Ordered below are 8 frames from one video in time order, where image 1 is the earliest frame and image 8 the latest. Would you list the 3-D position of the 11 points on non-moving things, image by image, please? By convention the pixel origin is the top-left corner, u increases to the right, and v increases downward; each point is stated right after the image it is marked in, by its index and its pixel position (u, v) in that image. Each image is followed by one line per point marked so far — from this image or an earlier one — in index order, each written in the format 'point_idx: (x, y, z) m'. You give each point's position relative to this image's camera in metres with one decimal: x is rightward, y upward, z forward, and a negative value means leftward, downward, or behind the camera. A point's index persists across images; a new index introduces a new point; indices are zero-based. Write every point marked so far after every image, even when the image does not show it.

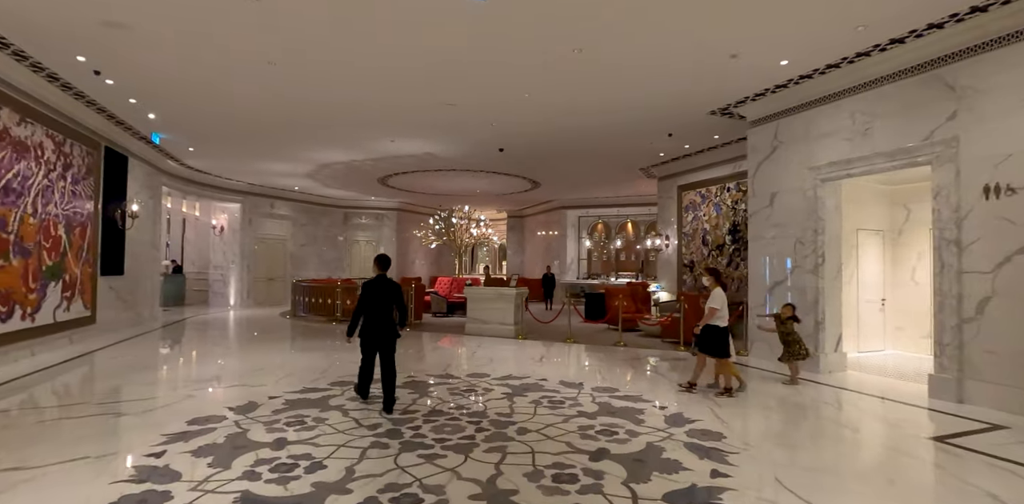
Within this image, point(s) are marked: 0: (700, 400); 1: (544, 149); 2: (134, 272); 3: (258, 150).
0: (+2.0, -1.5, +5.4) m
1: (+0.7, +2.1, +10.5) m
2: (-7.6, -0.4, +10.4) m
3: (-5.3, +2.2, +10.9) m
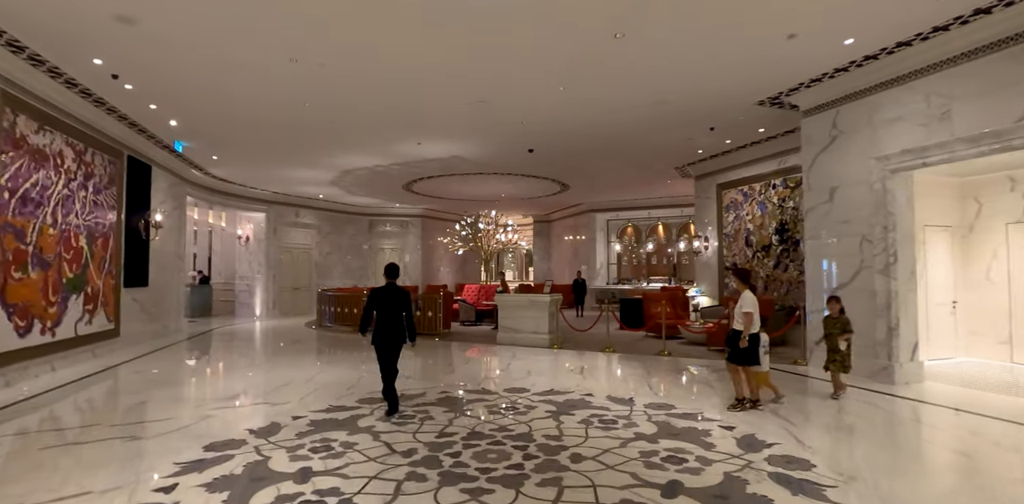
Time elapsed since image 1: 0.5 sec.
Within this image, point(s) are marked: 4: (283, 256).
0: (+2.4, -1.5, +4.8) m
1: (+1.2, +2.0, +10.1) m
2: (-7.0, -0.6, +10.2) m
3: (-4.7, +2.0, +10.7) m
4: (-7.0, -0.1, +15.7) m
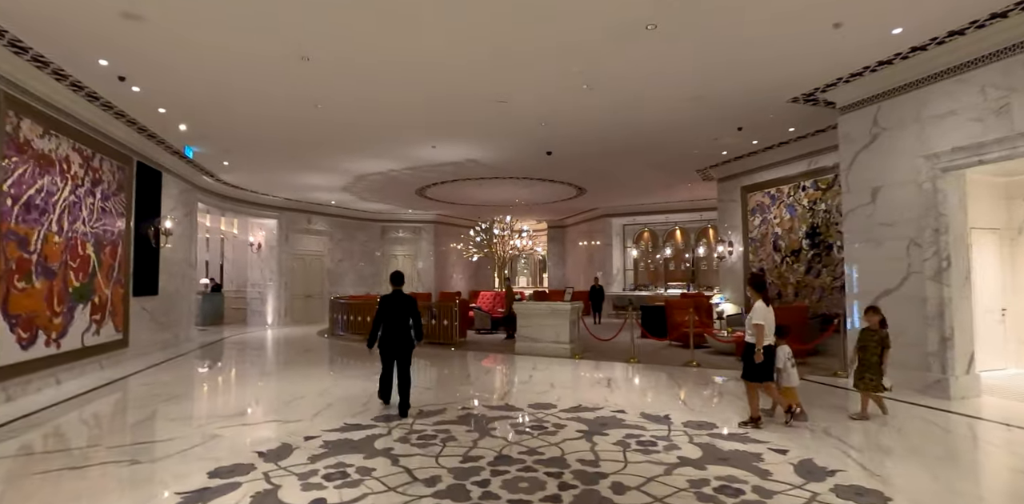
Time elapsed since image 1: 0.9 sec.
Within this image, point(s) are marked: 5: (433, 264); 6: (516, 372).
0: (+2.6, -1.6, +4.4) m
1: (+1.6, +1.9, +9.7) m
2: (-6.6, -0.8, +10.0) m
3: (-4.4, +1.8, +10.4) m
4: (-6.5, -0.3, +15.5) m
5: (-2.8, -0.4, +18.2) m
6: (+0.1, -1.8, +7.8) m
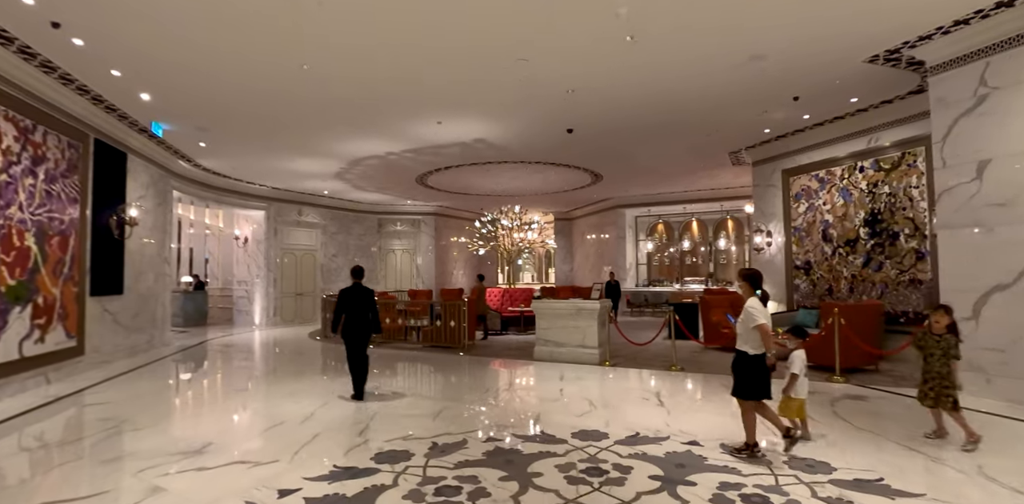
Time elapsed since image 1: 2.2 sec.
0: (+2.9, -1.5, +3.3) m
1: (+1.8, +2.1, +8.5) m
2: (-6.4, -0.7, +8.8) m
3: (-4.1, +1.9, +9.2) m
4: (-6.3, -0.2, +14.3) m
5: (-2.6, -0.2, +17.0) m
6: (+0.3, -1.7, +6.6) m
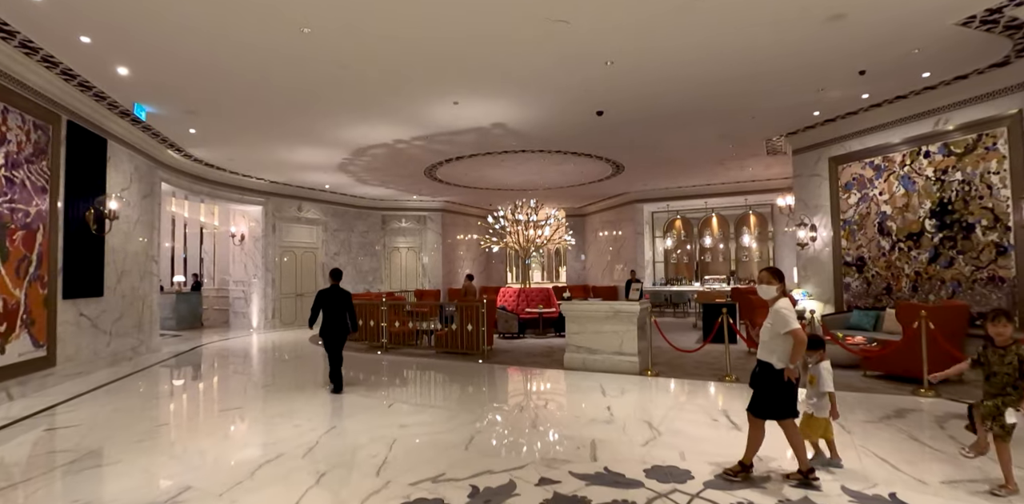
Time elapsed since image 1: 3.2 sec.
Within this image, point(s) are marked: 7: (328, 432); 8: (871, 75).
0: (+3.3, -1.4, +2.4) m
1: (+2.2, +2.2, +7.7) m
2: (-6.0, -0.6, +8.0) m
3: (-3.8, +2.0, +8.4) m
4: (-5.9, -0.1, +13.5) m
5: (-2.2, -0.2, +16.2) m
6: (+0.7, -1.6, +5.8) m
7: (-1.6, -1.6, +4.5) m
8: (+4.5, +2.2, +6.6) m
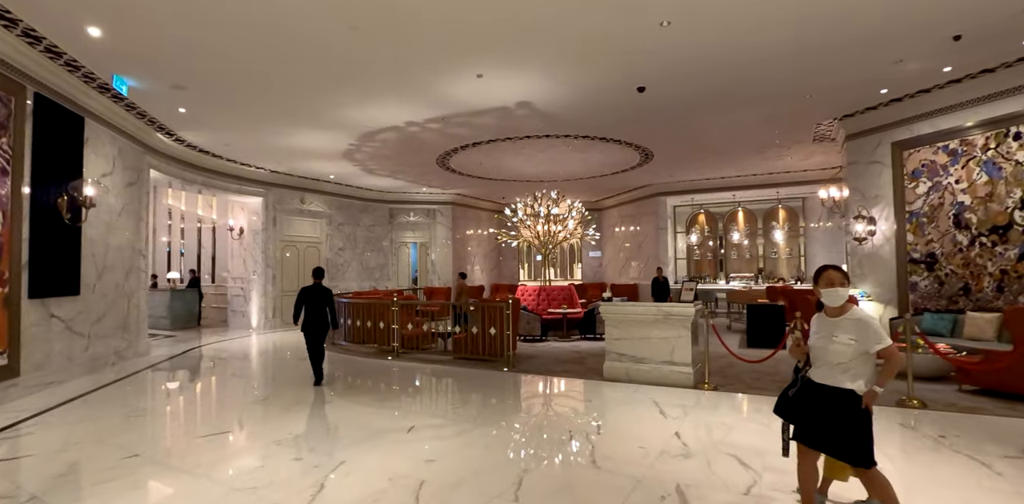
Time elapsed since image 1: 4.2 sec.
0: (+3.7, -1.4, +1.6) m
1: (+2.6, +2.2, +6.8) m
2: (-5.6, -0.5, +7.1) m
3: (-3.4, +2.1, +7.5) m
4: (-5.5, 0.0, +12.6) m
5: (-1.8, 0.0, +15.3) m
6: (+1.1, -1.5, +4.9) m
7: (-1.2, -1.5, +3.7) m
8: (+4.9, +2.3, +5.7) m
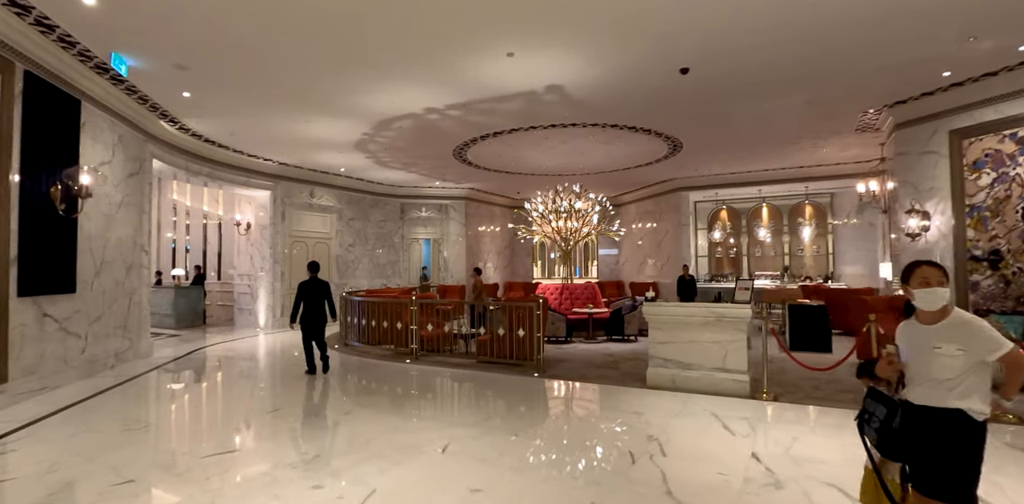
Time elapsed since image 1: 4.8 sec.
0: (+4.0, -1.4, +1.0) m
1: (+3.0, +2.3, +6.2) m
2: (-5.2, -0.5, +6.6) m
3: (-3.0, +2.2, +7.0) m
4: (-5.1, +0.1, +12.1) m
5: (-1.4, 0.0, +14.8) m
6: (+1.4, -1.5, +4.4) m
7: (-0.9, -1.5, +3.1) m
8: (+5.3, +2.3, +5.1) m
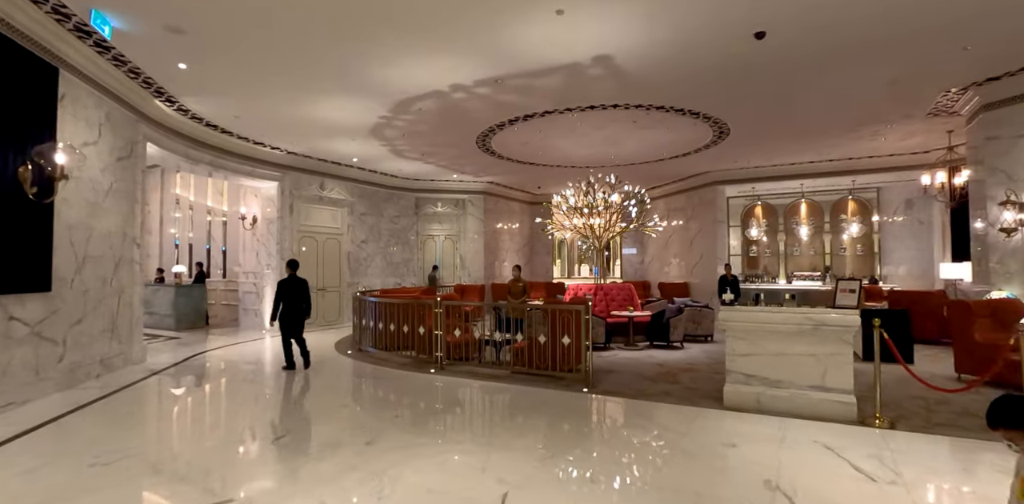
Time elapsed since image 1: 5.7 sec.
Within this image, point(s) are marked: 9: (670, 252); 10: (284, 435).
0: (+4.4, -1.3, +0.1) m
1: (+3.4, +2.3, +5.3) m
2: (-4.8, -0.4, +5.8) m
3: (-2.5, +2.2, +6.1) m
4: (-4.6, +0.2, +11.3) m
5: (-0.8, +0.1, +13.9) m
6: (+1.9, -1.4, +3.5) m
7: (-0.5, -1.4, +2.3) m
8: (+5.8, +2.4, +4.1) m
9: (+4.7, 0.0, +15.0) m
10: (-1.9, -1.7, +4.2) m
